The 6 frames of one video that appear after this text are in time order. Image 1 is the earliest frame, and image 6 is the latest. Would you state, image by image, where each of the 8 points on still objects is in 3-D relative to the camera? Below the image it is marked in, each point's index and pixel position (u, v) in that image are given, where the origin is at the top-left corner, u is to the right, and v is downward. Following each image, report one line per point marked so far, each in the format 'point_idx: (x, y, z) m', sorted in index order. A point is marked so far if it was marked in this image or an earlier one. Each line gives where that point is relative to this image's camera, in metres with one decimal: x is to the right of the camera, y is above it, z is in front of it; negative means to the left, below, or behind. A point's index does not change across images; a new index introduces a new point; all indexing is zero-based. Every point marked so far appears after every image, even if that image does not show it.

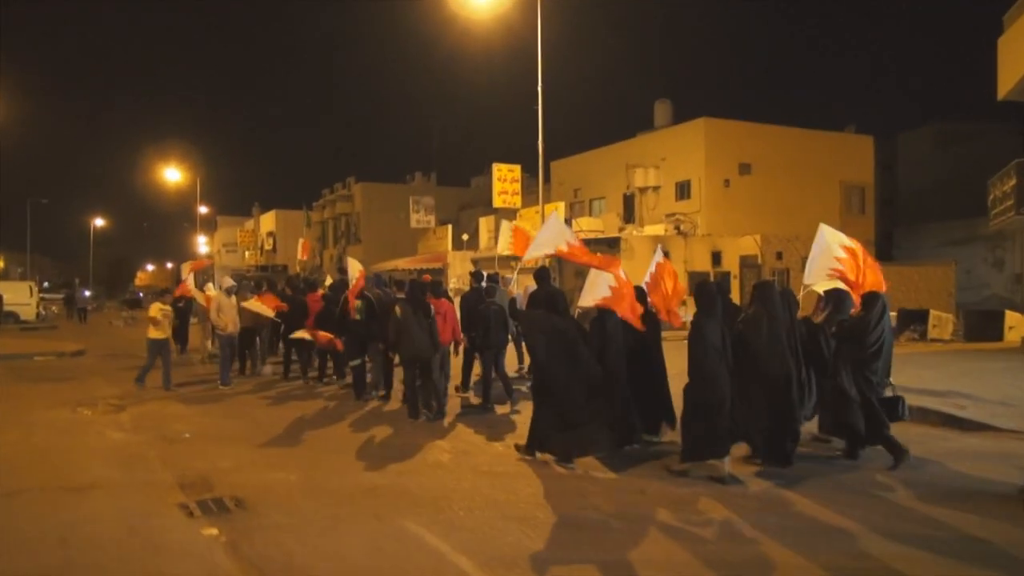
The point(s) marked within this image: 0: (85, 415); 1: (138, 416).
0: (-4.4, -1.3, +8.8) m
1: (-3.9, -1.3, +8.9) m
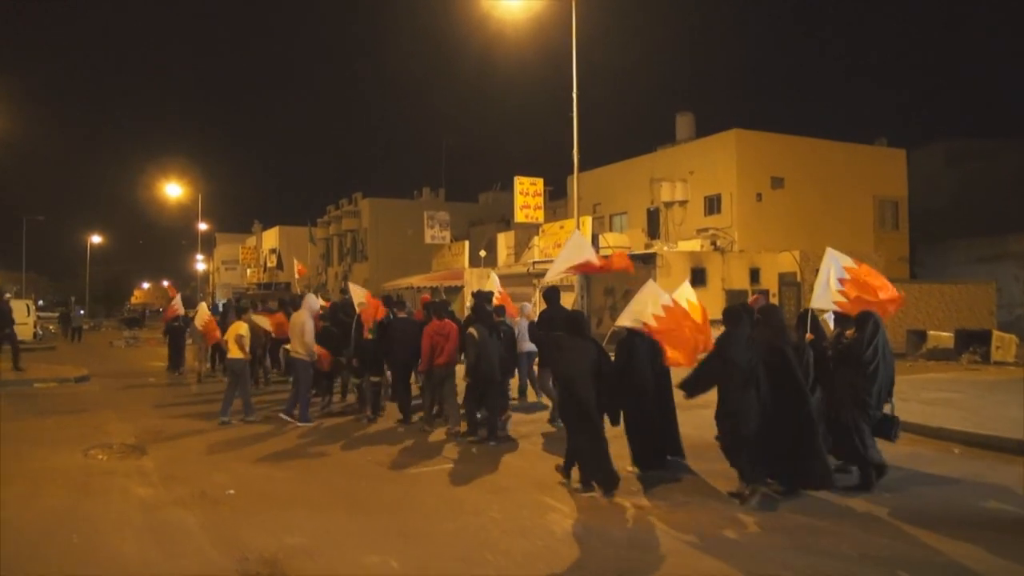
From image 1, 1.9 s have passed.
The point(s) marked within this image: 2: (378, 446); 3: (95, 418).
0: (-3.5, -1.5, +7.4) m
1: (-3.0, -1.5, +7.5) m
2: (-1.6, -1.9, +10.3) m
3: (-5.3, -1.7, +10.9) m
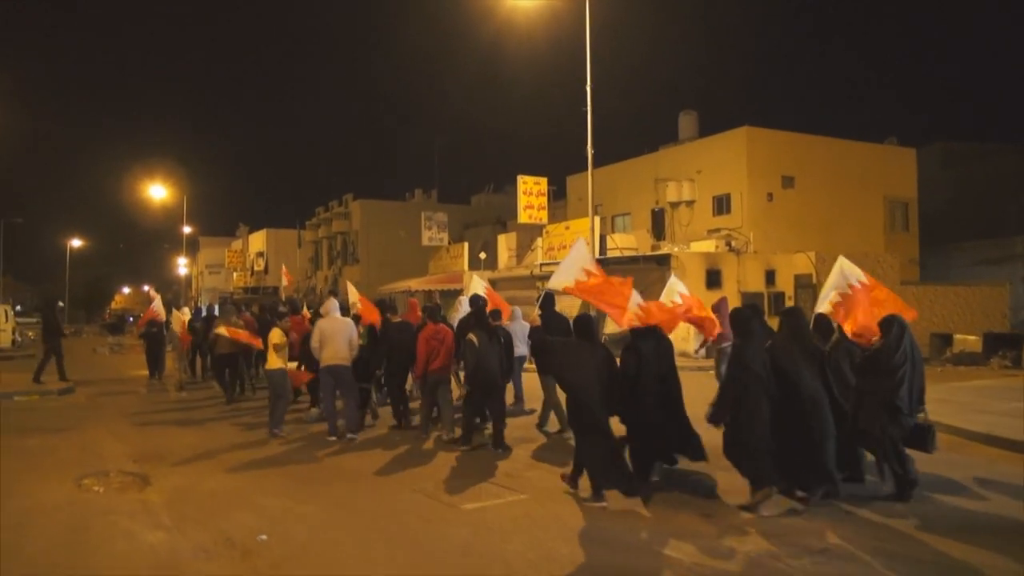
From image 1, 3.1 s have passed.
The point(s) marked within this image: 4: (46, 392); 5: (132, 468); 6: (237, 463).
0: (-3.0, -1.5, +6.3) m
1: (-2.5, -1.5, +6.3) m
2: (-1.1, -1.9, +9.2) m
3: (-4.8, -1.7, +9.8) m
4: (-8.5, -1.9, +15.6) m
5: (-3.4, -1.6, +7.5) m
6: (-2.7, -1.7, +8.3) m
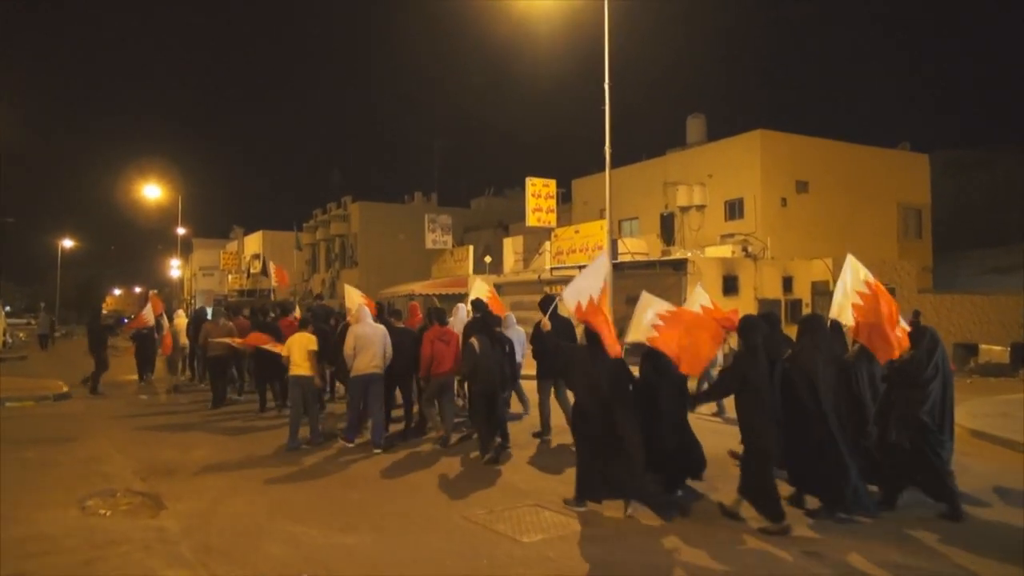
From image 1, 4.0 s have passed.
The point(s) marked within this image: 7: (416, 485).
0: (-2.6, -1.5, +5.5) m
1: (-2.1, -1.5, +5.6) m
2: (-0.7, -1.9, +8.5) m
3: (-4.5, -1.7, +9.0) m
4: (-8.2, -1.9, +14.8) m
5: (-3.0, -1.6, +6.8) m
6: (-2.3, -1.7, +7.6) m
7: (-0.9, -1.9, +8.2) m
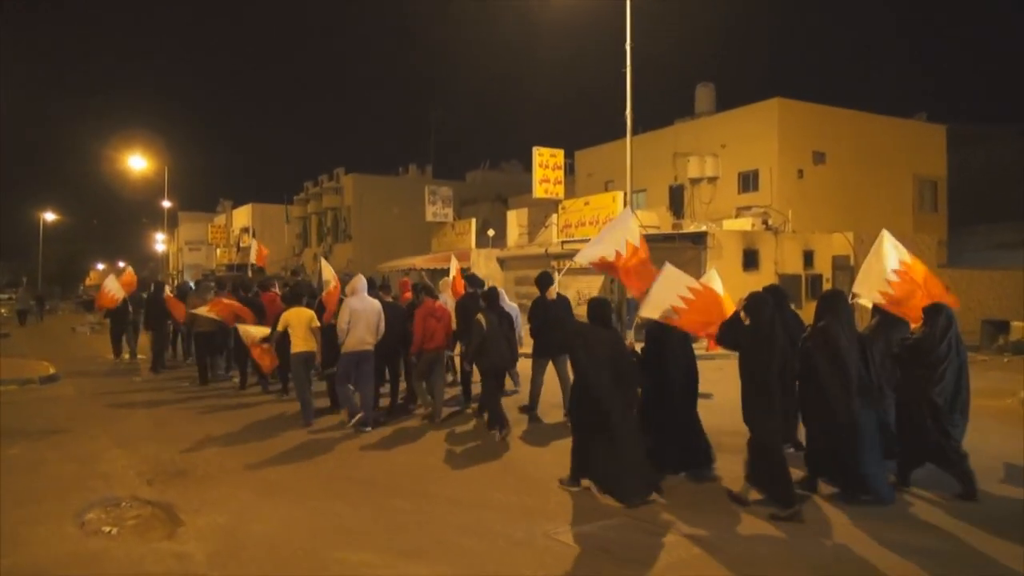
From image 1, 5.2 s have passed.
0: (-2.1, -1.3, +4.5) m
1: (-1.6, -1.3, +4.6) m
2: (-0.3, -1.7, +7.5) m
3: (-4.0, -1.5, +8.0) m
4: (-7.8, -1.5, +13.7) m
5: (-2.5, -1.4, +5.8) m
6: (-1.8, -1.5, +6.6) m
7: (-0.5, -1.7, +7.3) m
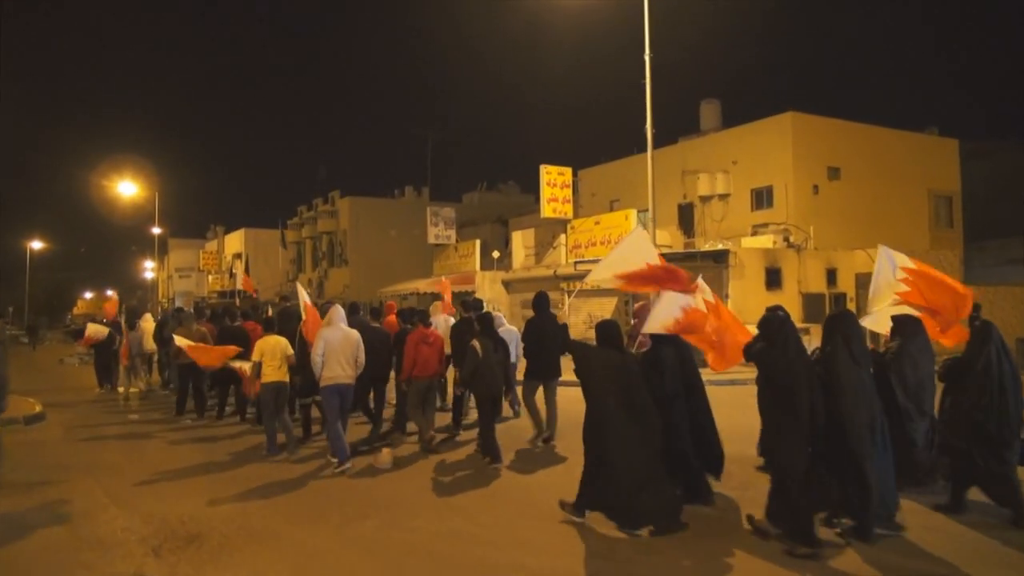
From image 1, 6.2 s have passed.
0: (-1.6, -1.5, +3.5) m
1: (-1.1, -1.5, +3.6) m
2: (+0.2, -1.9, +6.5) m
3: (-3.6, -1.7, +6.9) m
4: (-7.4, -1.9, +12.6) m
5: (-2.0, -1.5, +4.7) m
6: (-1.4, -1.7, +5.6) m
7: (0.0, -1.8, +6.3) m
